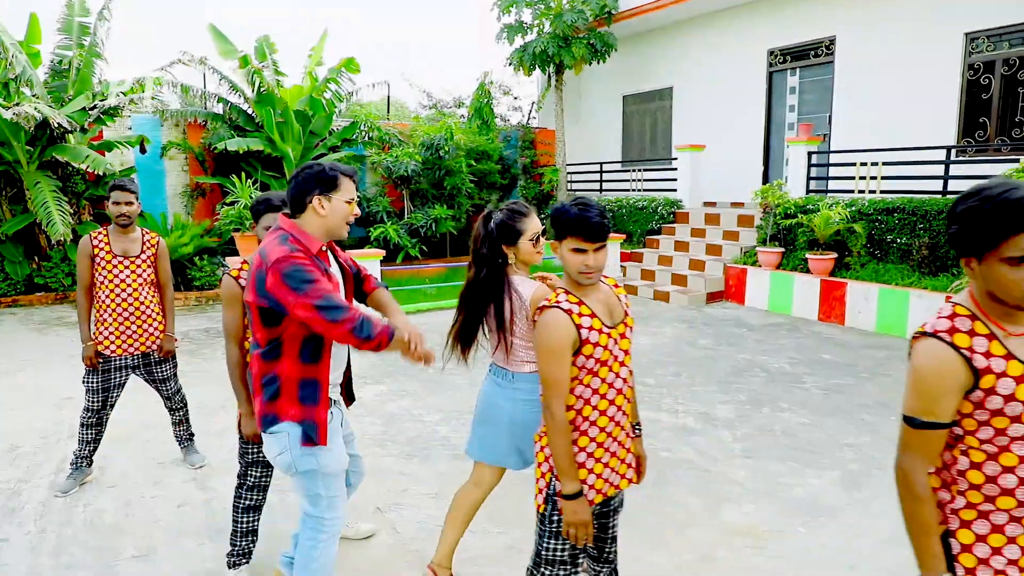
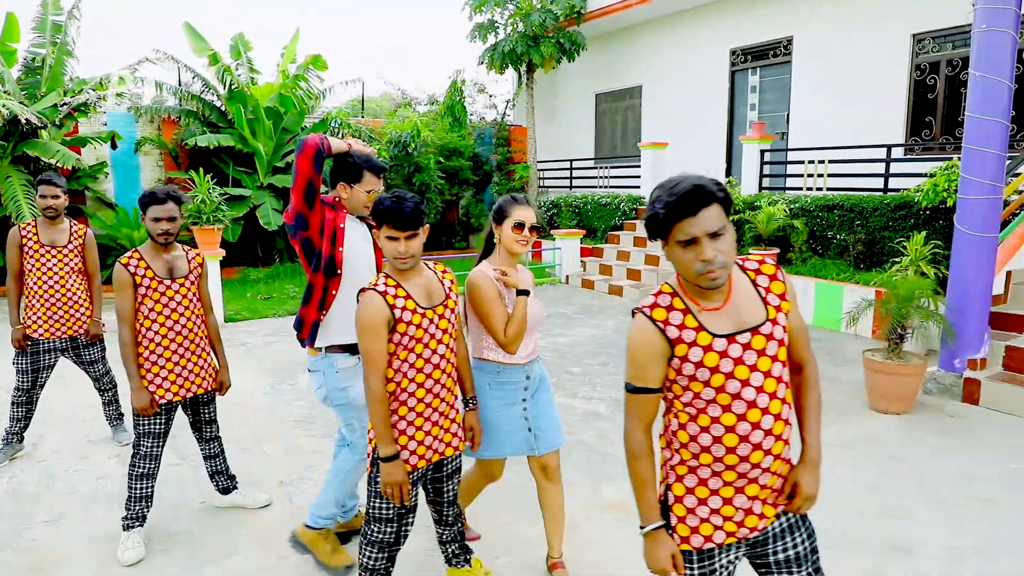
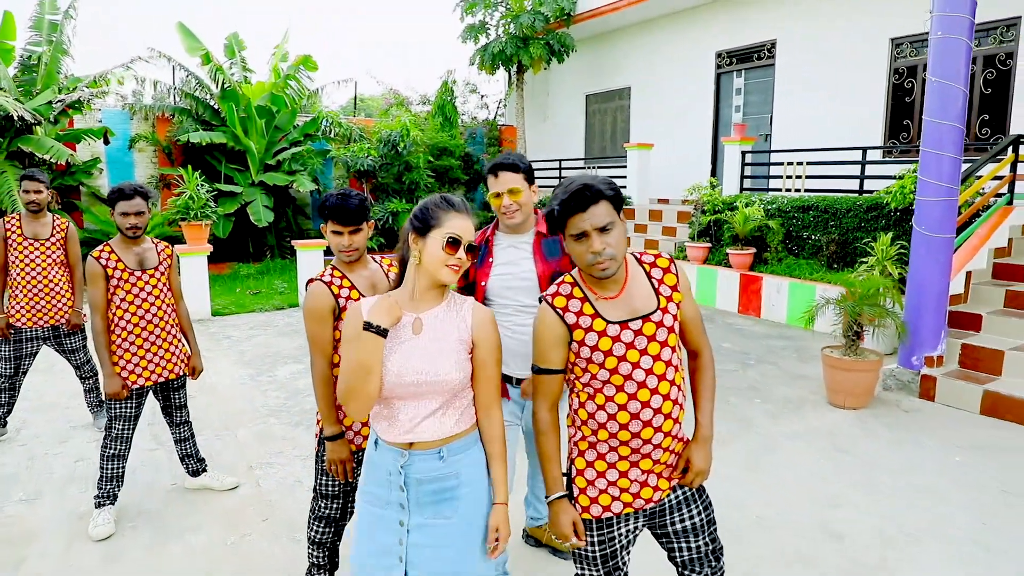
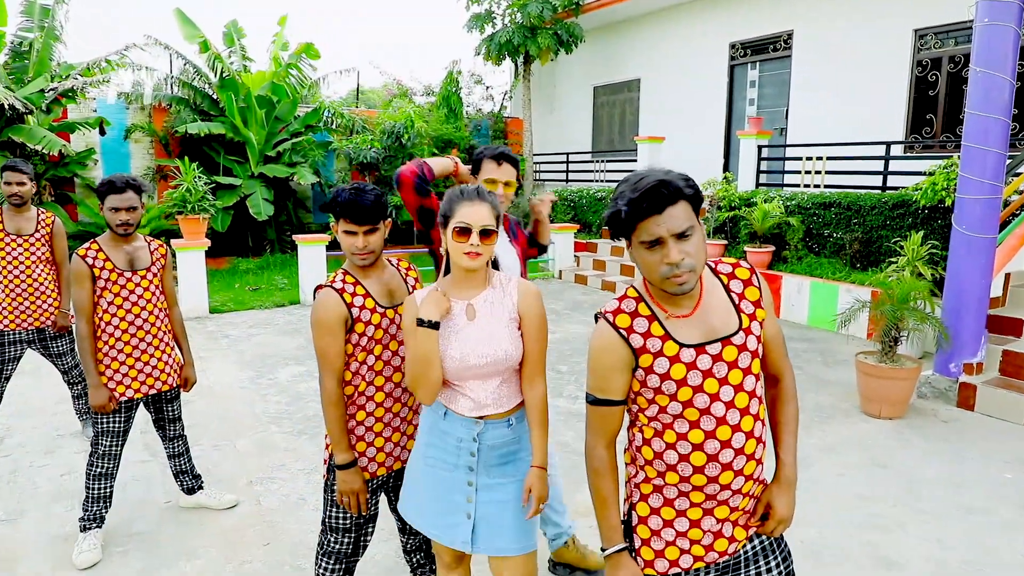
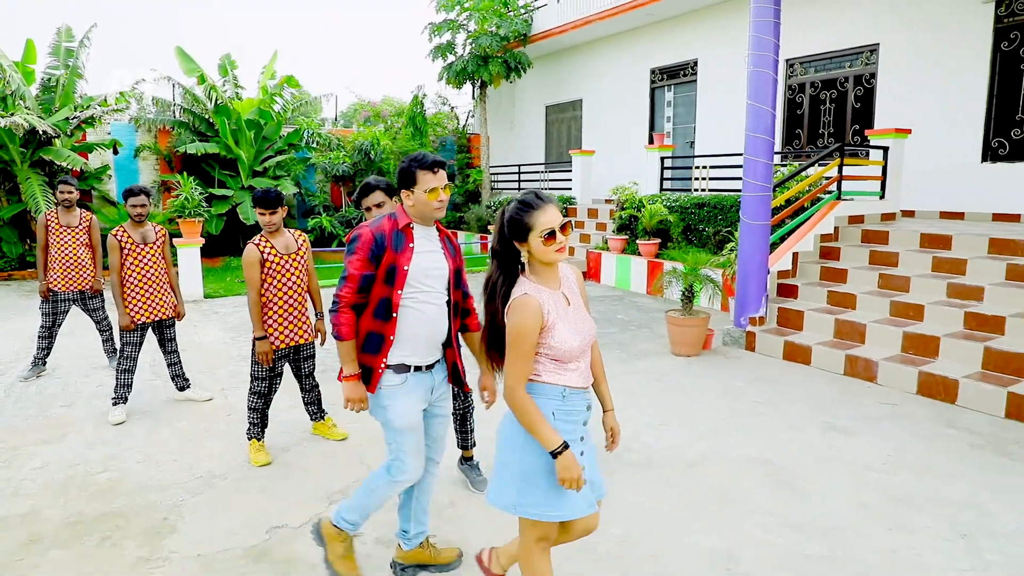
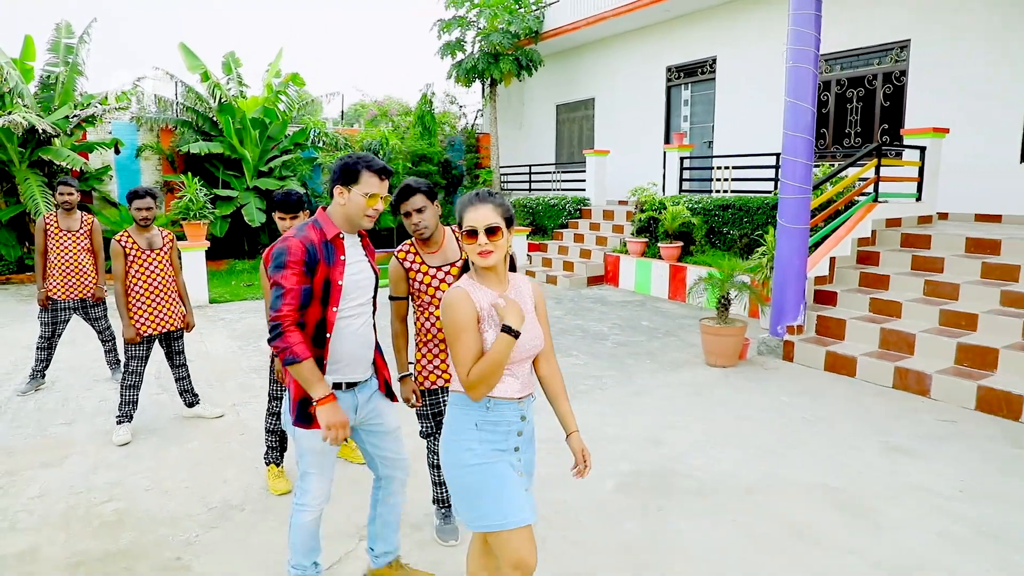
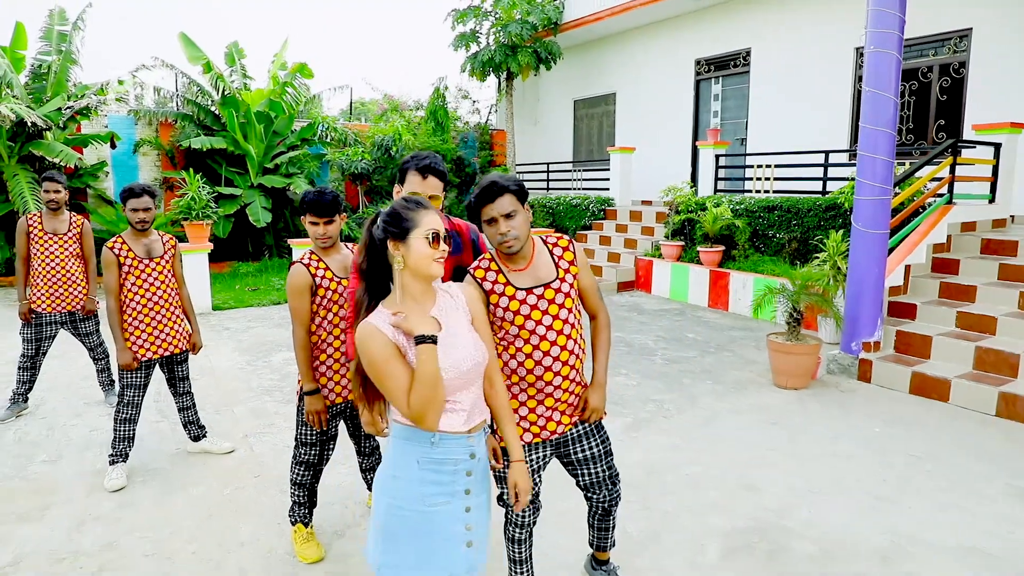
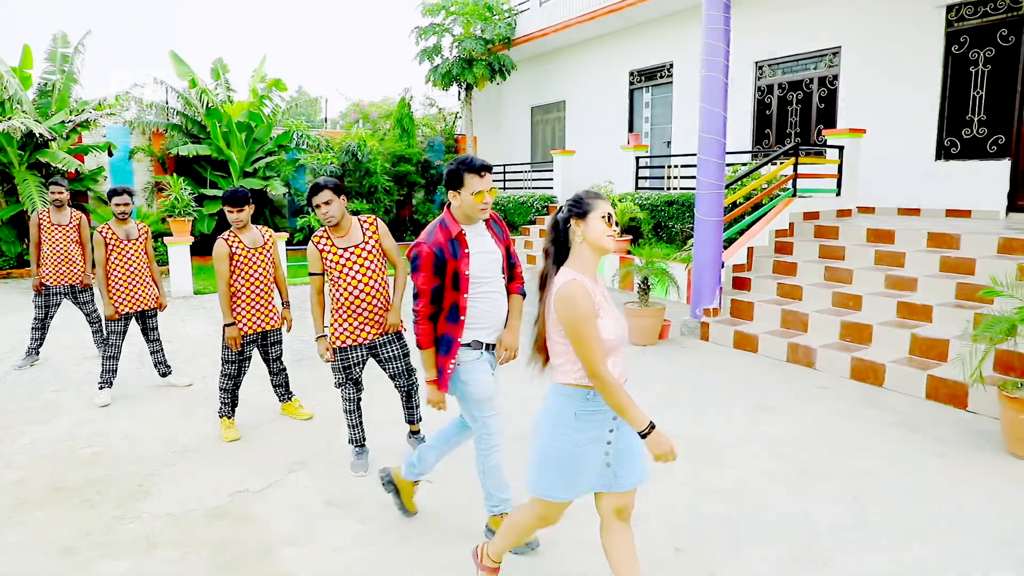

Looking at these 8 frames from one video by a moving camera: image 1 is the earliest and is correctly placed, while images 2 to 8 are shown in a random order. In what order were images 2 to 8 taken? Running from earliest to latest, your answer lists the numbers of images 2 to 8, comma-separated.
2, 4, 3, 7, 6, 5, 8
